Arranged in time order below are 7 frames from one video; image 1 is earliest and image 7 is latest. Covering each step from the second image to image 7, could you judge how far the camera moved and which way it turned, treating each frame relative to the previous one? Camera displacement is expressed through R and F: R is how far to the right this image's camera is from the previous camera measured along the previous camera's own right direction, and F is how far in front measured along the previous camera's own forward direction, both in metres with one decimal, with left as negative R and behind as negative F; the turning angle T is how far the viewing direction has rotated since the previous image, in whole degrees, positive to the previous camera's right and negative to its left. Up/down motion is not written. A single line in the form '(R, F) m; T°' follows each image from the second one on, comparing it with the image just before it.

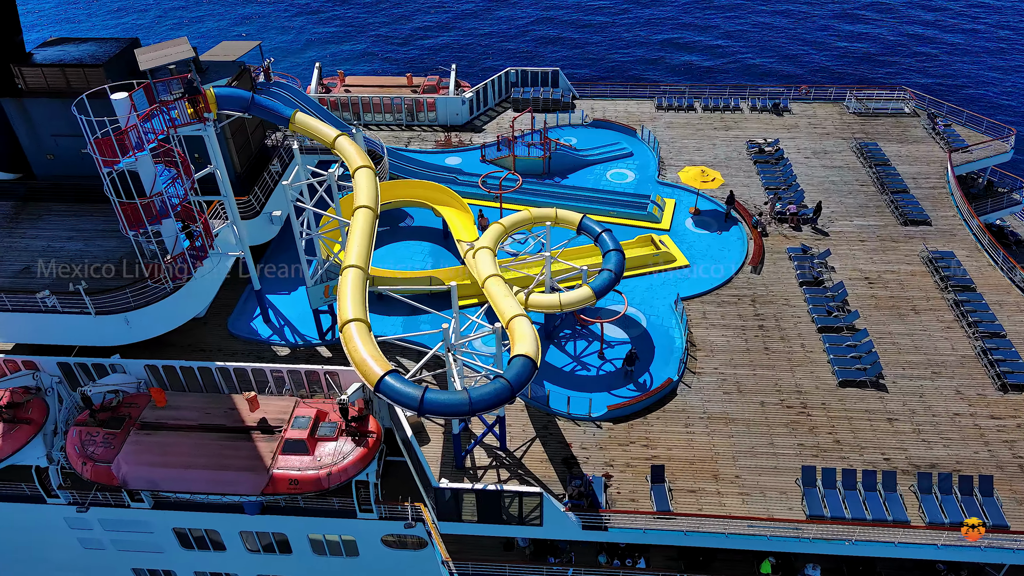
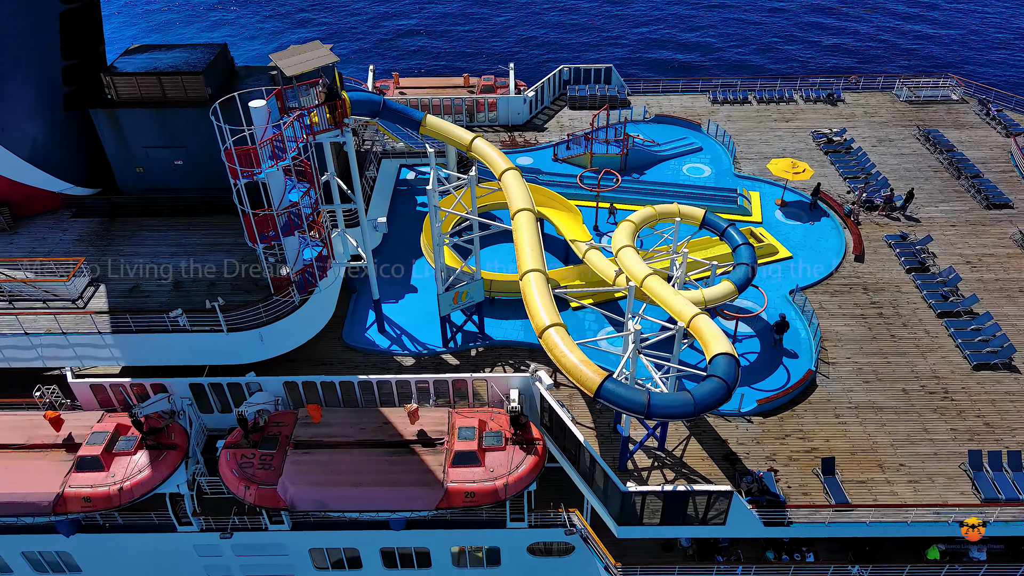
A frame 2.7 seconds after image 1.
(-6.2, +0.6) m; +3°
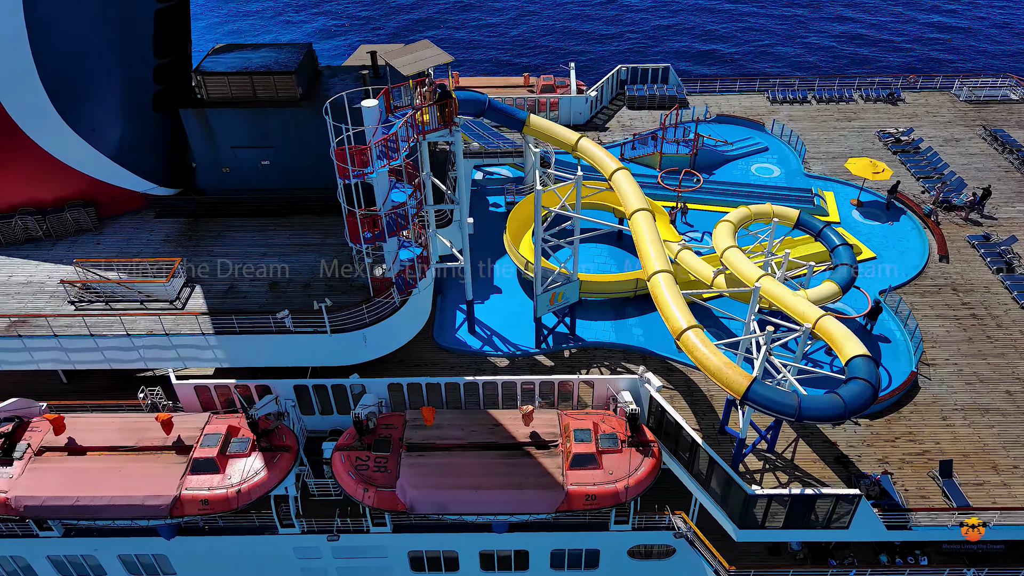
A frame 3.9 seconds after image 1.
(-3.5, +0.2) m; 0°
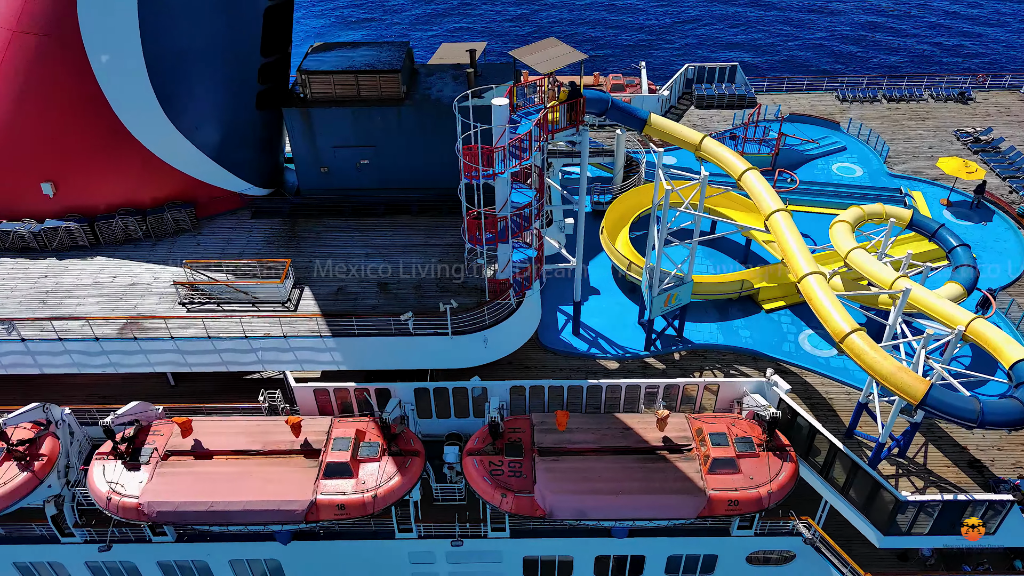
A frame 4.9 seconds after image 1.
(-4.0, +0.3) m; 0°
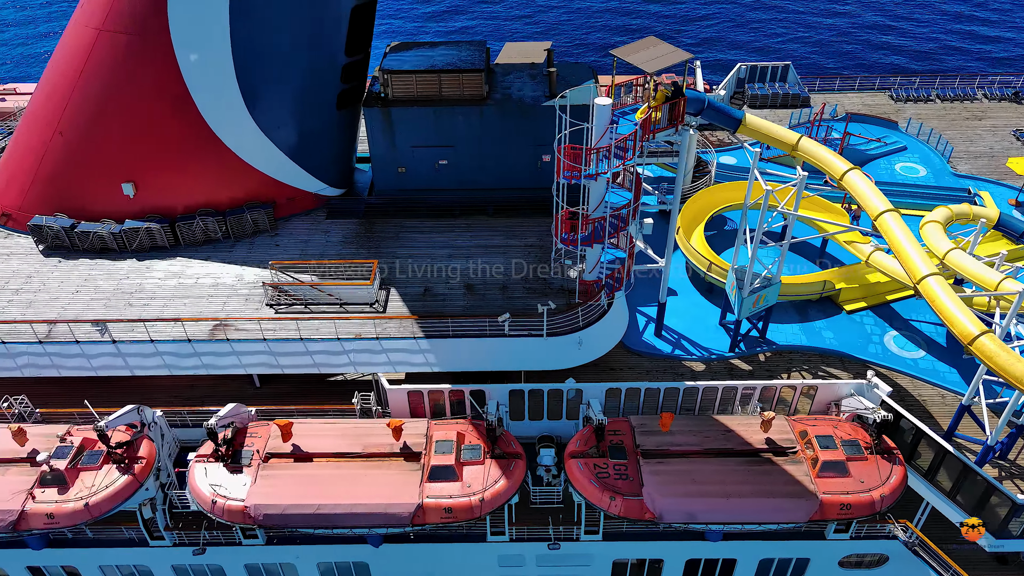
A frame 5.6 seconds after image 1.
(-3.1, +0.2) m; 0°
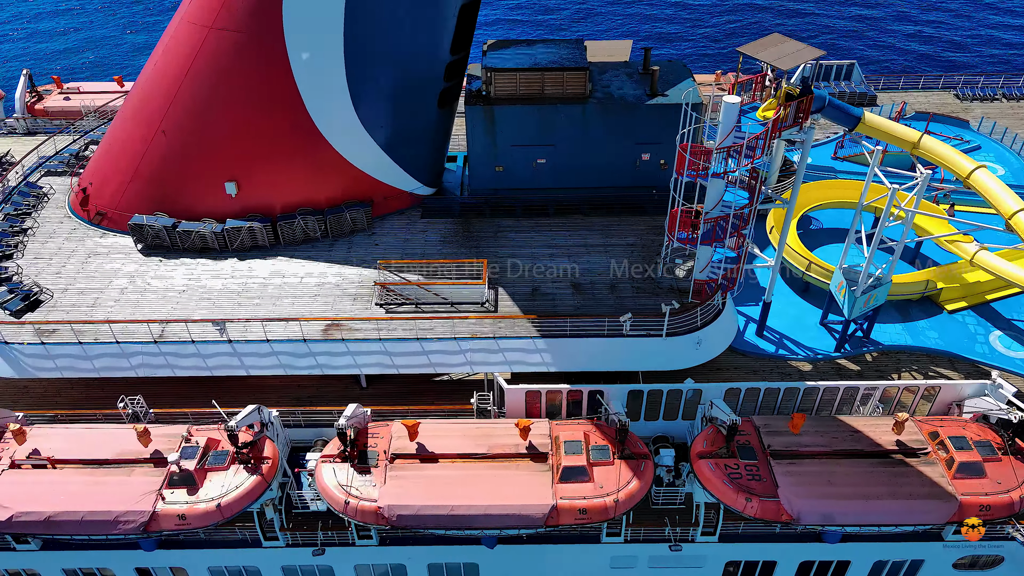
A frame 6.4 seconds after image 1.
(-3.8, +0.1) m; 0°
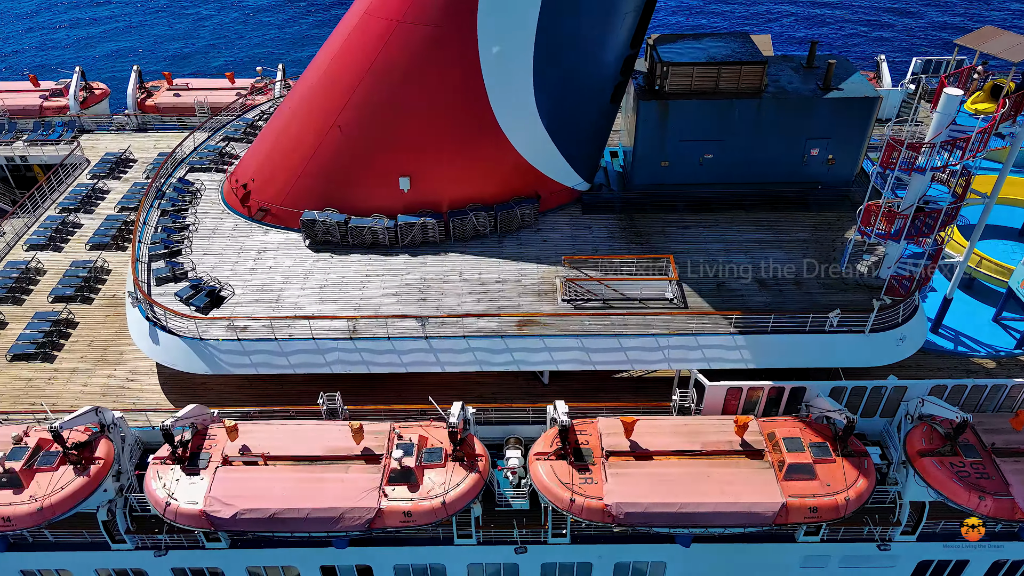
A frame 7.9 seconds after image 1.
(-6.4, +0.2) m; 0°
